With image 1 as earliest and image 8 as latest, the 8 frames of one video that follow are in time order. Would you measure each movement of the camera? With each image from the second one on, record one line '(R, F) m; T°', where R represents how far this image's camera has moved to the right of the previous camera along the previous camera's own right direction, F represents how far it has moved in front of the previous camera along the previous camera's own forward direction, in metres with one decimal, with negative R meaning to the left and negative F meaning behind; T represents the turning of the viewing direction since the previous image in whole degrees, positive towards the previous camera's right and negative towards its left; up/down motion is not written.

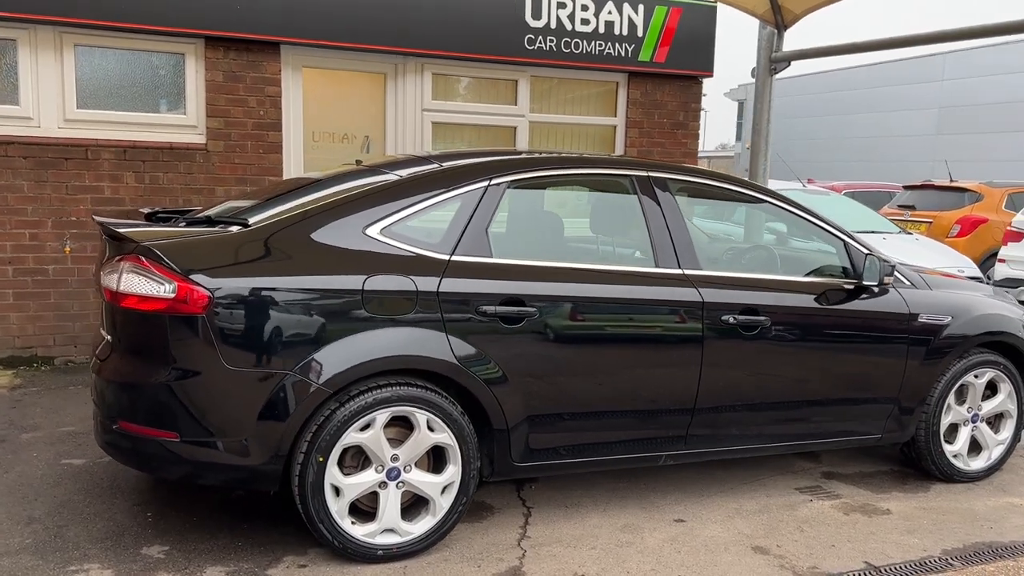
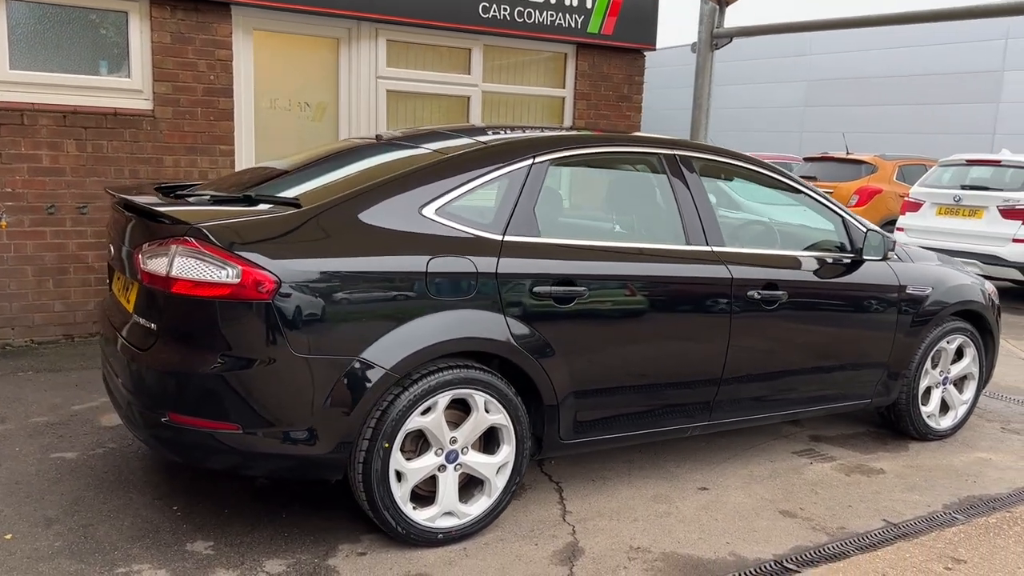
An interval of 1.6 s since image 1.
(-0.6, +0.1) m; +8°
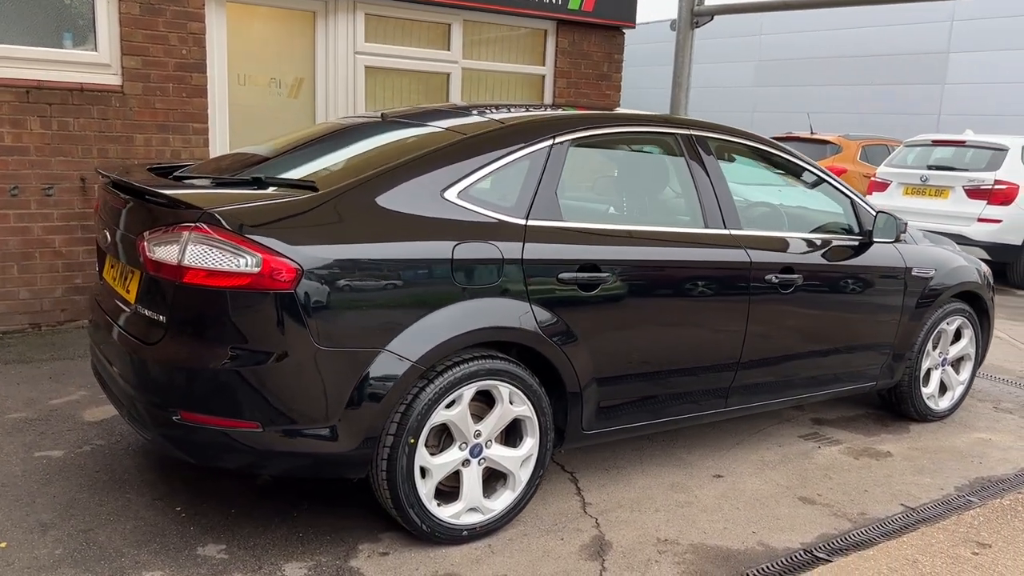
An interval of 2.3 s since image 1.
(-0.3, +0.1) m; +3°
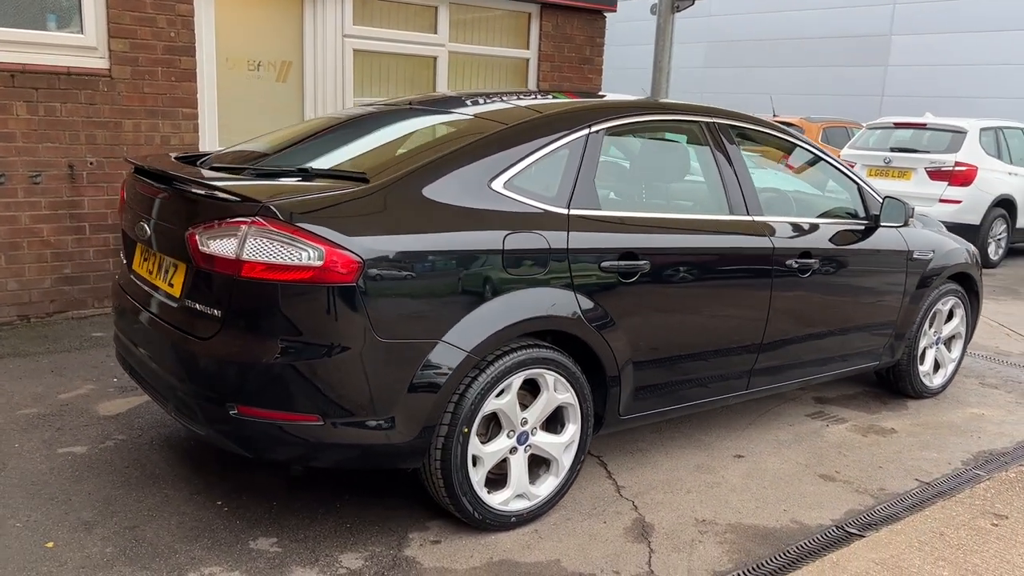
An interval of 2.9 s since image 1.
(-0.3, 0.0) m; +4°
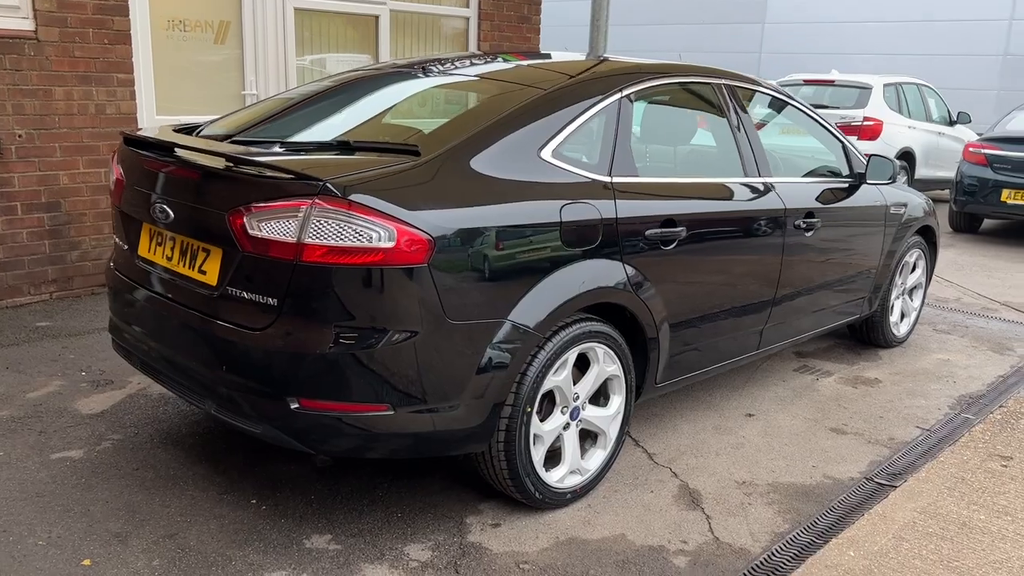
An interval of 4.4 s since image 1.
(-0.5, +0.1) m; +8°
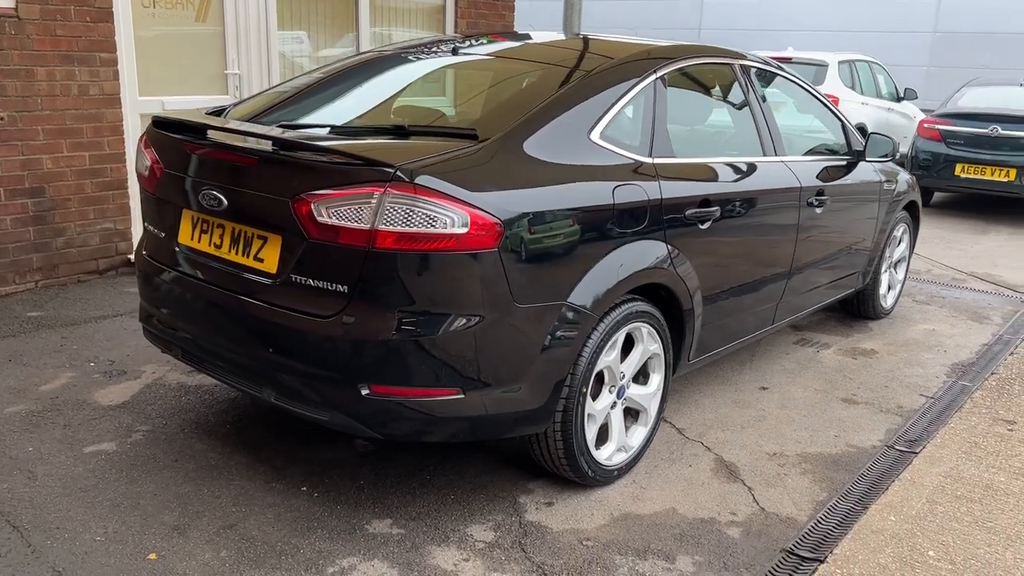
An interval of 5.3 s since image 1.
(-0.4, 0.0) m; +4°
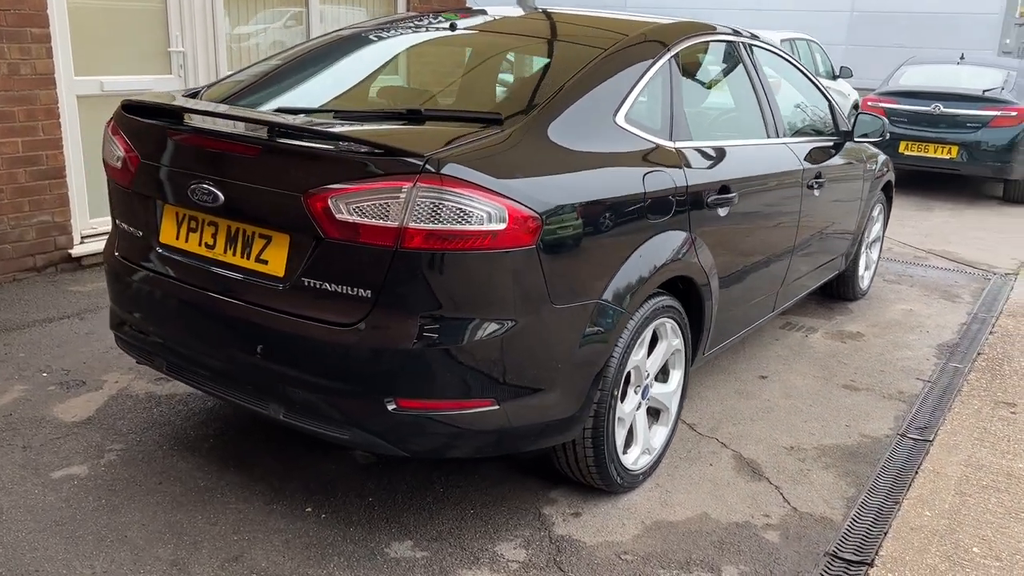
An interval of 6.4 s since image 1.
(-0.3, +0.2) m; +5°
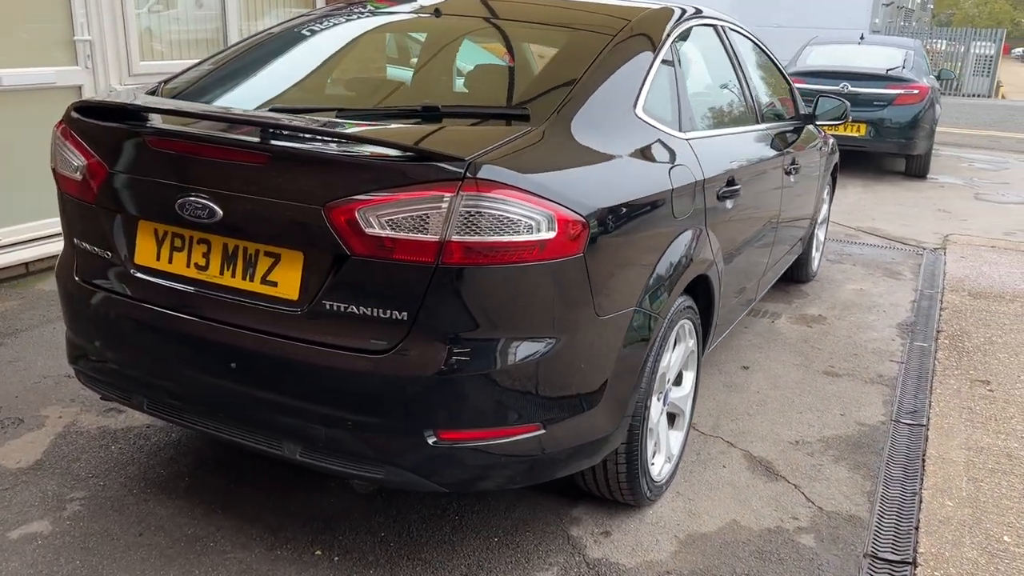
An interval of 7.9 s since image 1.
(-0.3, +0.2) m; +7°
